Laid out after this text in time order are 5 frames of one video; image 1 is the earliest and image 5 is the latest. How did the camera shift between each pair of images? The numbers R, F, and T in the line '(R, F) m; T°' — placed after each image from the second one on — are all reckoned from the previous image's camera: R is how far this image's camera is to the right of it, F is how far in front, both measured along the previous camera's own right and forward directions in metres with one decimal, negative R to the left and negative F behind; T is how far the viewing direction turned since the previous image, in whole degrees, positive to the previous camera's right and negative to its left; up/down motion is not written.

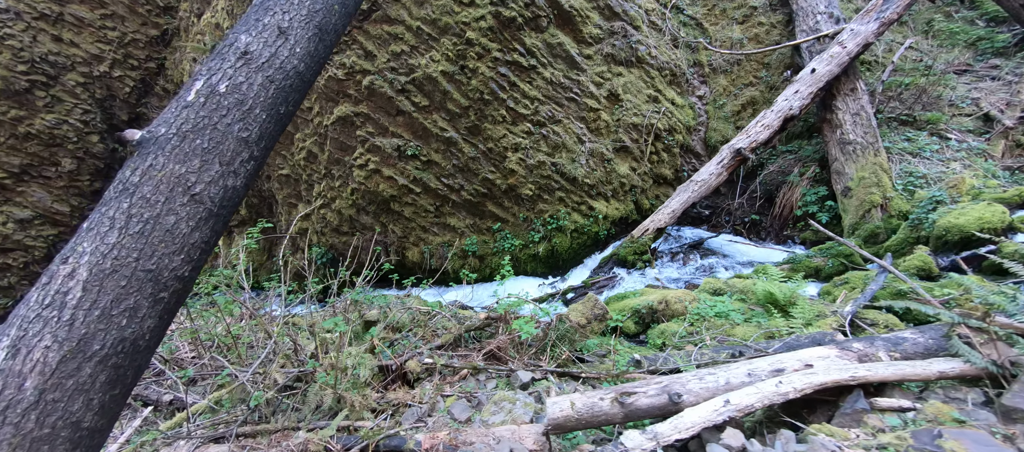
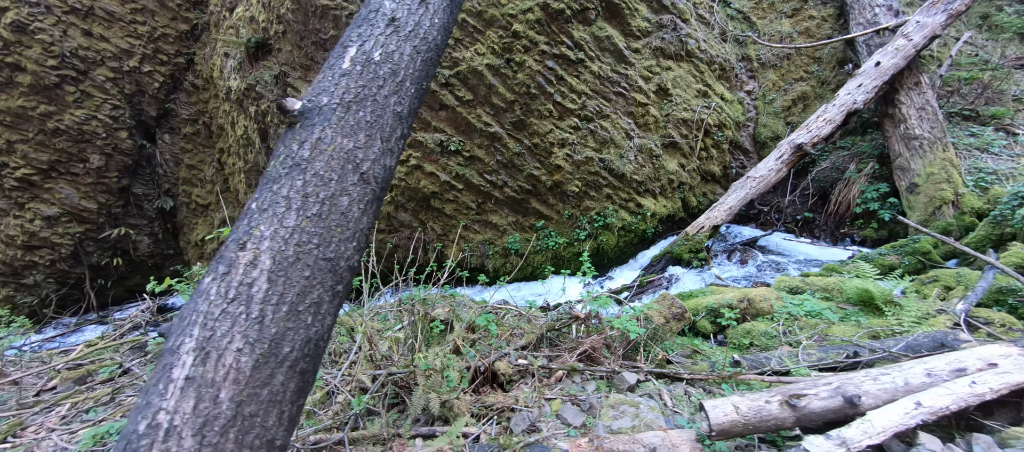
(-0.6, +0.2) m; 0°
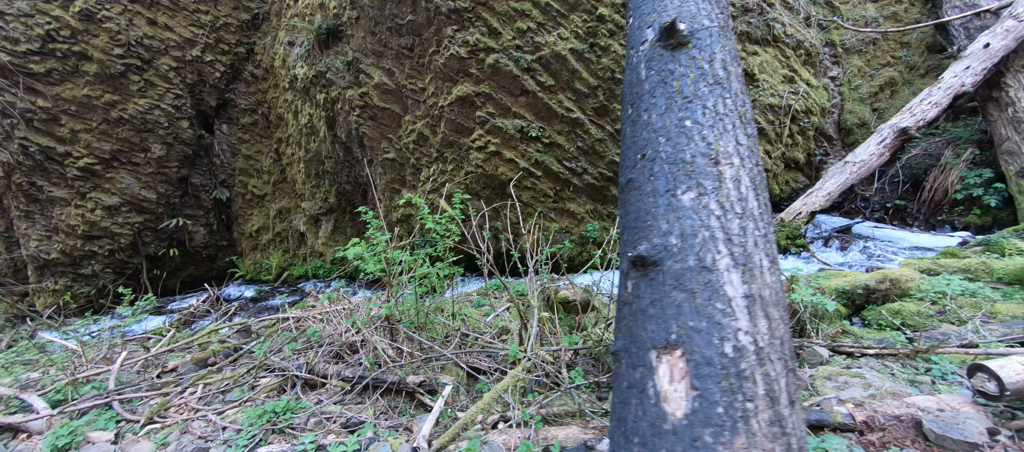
(-1.0, +0.1) m; -1°
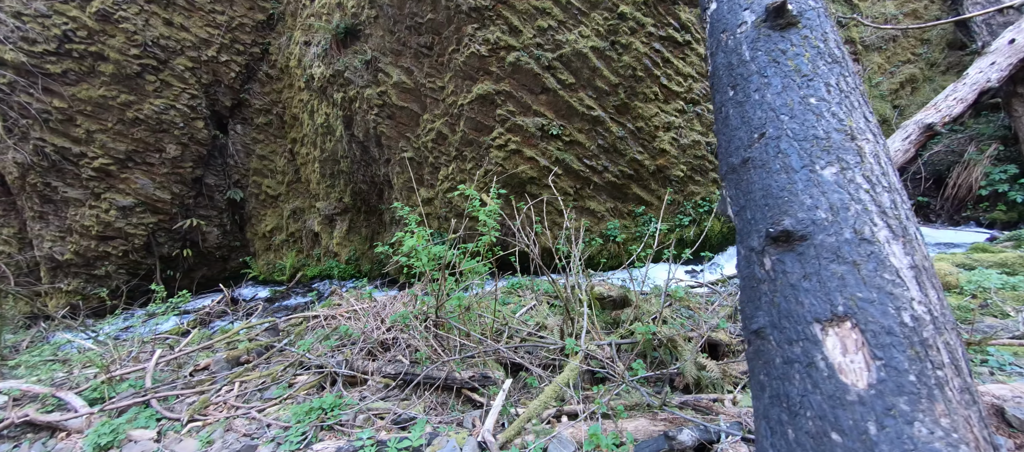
(-0.3, 0.0) m; 0°
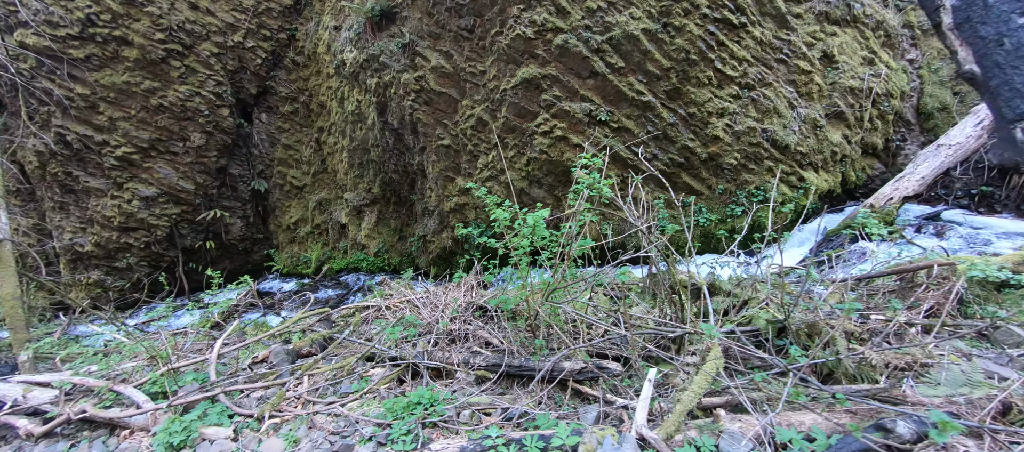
(-0.6, +0.2) m; 0°
